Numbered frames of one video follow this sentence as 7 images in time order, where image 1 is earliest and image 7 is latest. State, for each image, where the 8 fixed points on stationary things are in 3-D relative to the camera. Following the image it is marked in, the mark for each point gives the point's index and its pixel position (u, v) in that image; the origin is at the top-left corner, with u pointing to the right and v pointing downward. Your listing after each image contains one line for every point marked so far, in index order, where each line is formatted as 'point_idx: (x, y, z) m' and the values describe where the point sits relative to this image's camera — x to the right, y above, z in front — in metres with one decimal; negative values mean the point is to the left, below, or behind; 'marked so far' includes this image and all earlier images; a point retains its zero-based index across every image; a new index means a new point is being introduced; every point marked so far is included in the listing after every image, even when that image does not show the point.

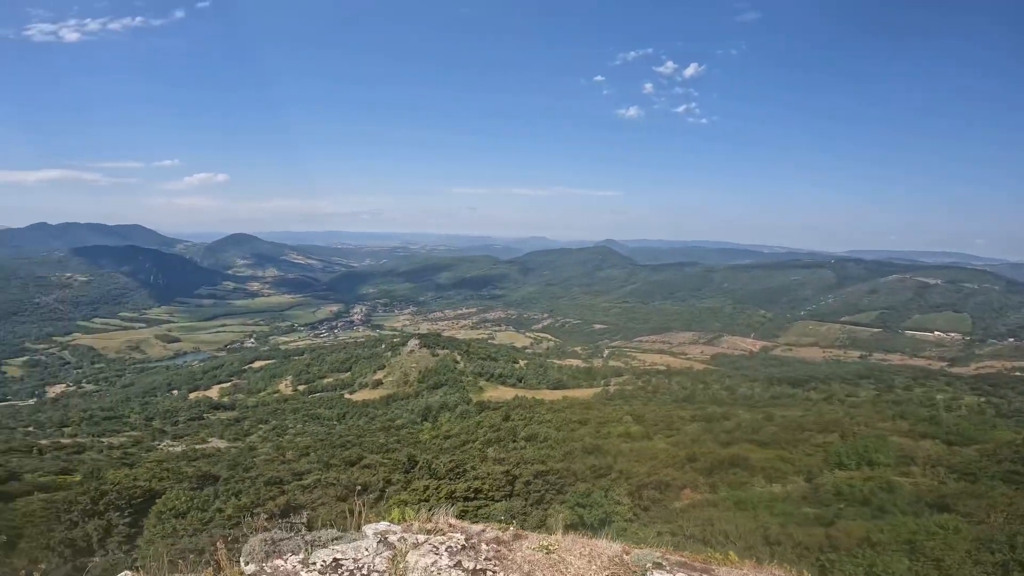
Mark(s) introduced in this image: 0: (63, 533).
0: (-12.6, -6.9, +16.4) m
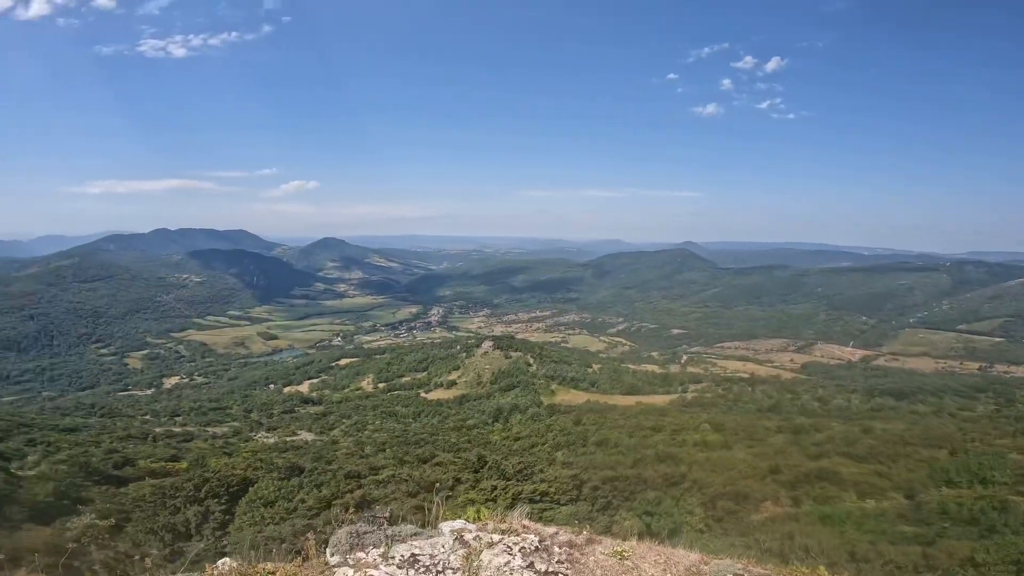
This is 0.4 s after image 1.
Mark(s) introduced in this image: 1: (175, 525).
0: (-10.4, -6.9, +18.1) m
1: (-10.0, -6.8, +17.5) m
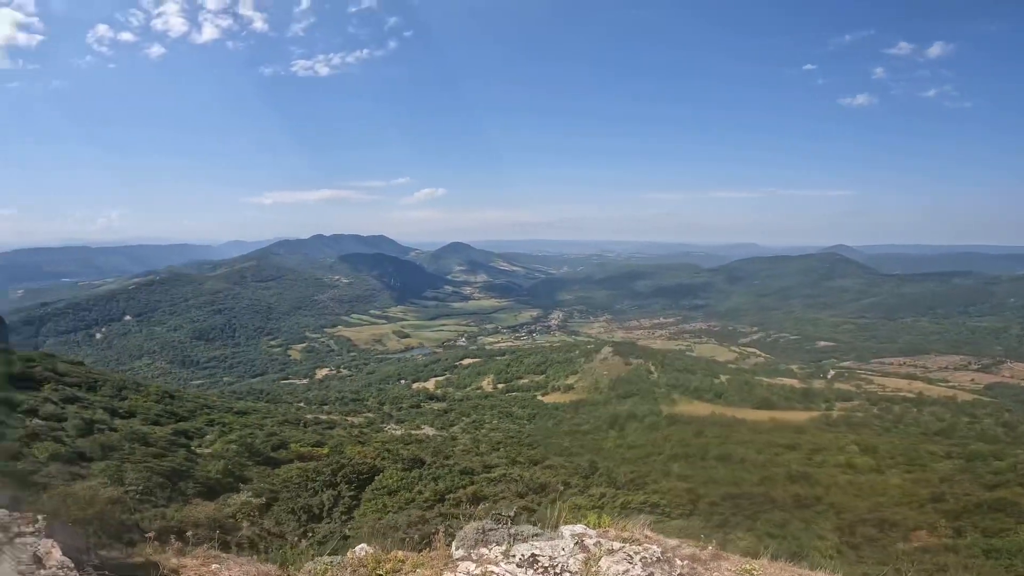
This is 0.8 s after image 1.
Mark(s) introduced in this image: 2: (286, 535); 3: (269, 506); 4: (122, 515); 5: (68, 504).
0: (-6.8, -6.9, +20.2) m
1: (-6.5, -6.8, +19.5) m
2: (-5.4, -5.8, +14.4) m
3: (-7.3, -6.5, +18.3) m
4: (-8.5, -5.0, +13.6) m
5: (-8.8, -4.4, +12.6) m
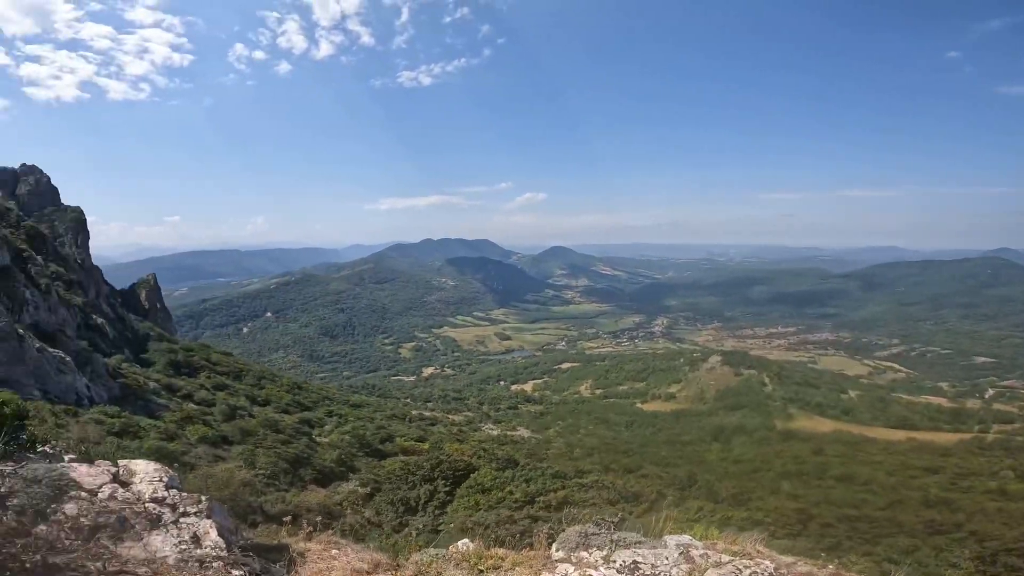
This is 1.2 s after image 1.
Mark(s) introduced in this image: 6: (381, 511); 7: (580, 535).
0: (-3.7, -7.0, +21.5) m
1: (-3.5, -7.0, +20.7) m
2: (-3.3, -5.9, +15.5) m
3: (-4.5, -6.6, +19.7) m
4: (-6.4, -5.1, +15.3) m
5: (-7.0, -4.5, +14.3) m
6: (-3.8, -6.3, +17.7) m
7: (+0.9, -4.0, +10.0) m
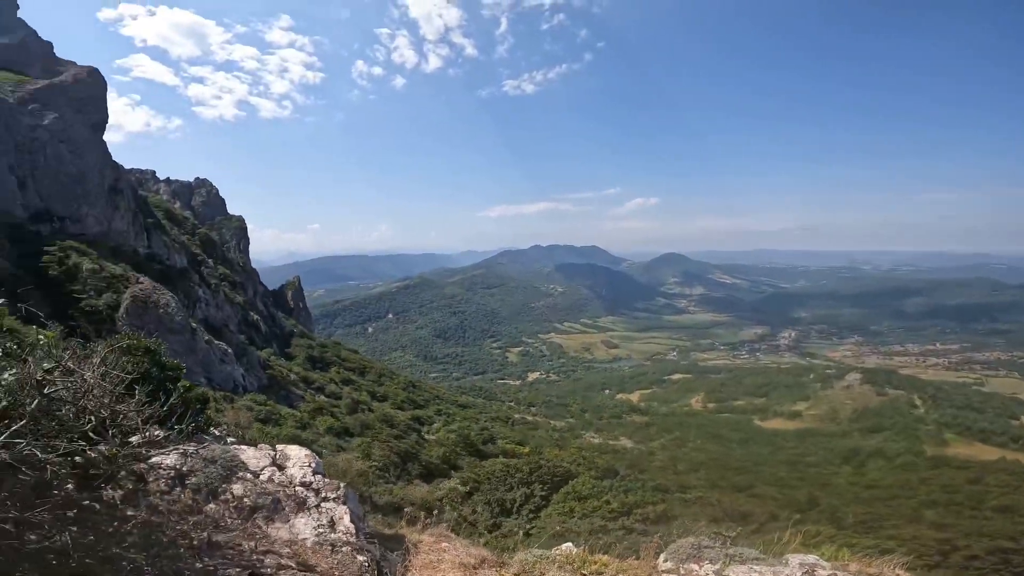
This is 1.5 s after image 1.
0: (-0.3, -7.2, +21.8) m
1: (-0.3, -7.2, +21.1) m
2: (-1.0, -6.0, +15.9) m
3: (-1.4, -6.7, +20.2) m
4: (-4.1, -5.2, +16.3) m
5: (-4.7, -4.5, +15.4) m
6: (-1.0, -6.5, +18.1) m
7: (+2.3, -4.1, +9.7) m
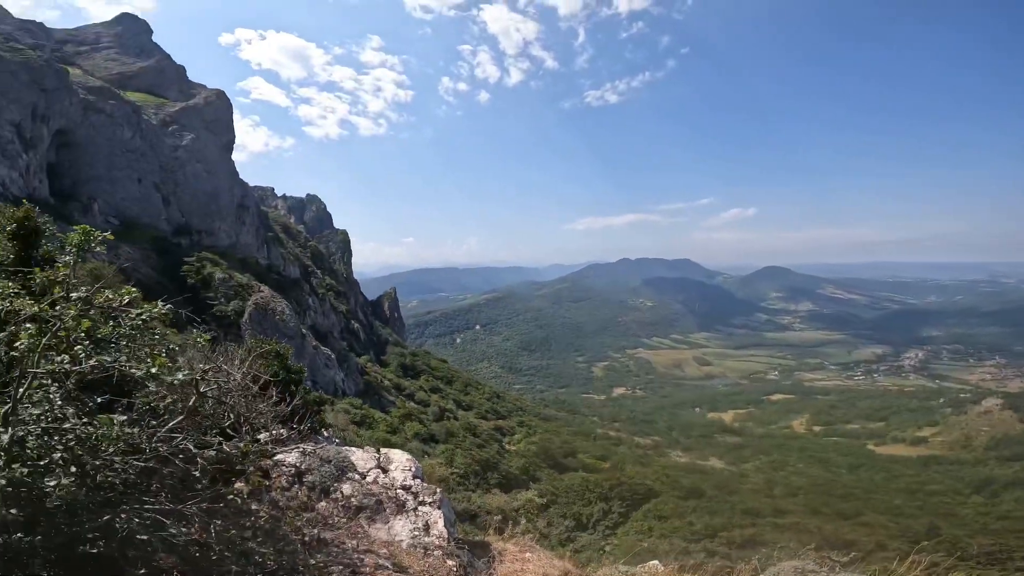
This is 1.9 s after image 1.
0: (+2.4, -7.6, +21.5) m
1: (+2.4, -7.5, +20.8) m
2: (+1.0, -6.3, +15.7) m
3: (+1.1, -7.1, +20.1) m
4: (-2.0, -5.4, +16.6) m
5: (-2.8, -4.8, +15.8) m
6: (+1.2, -6.8, +18.0) m
7: (+3.3, -4.3, +9.2) m
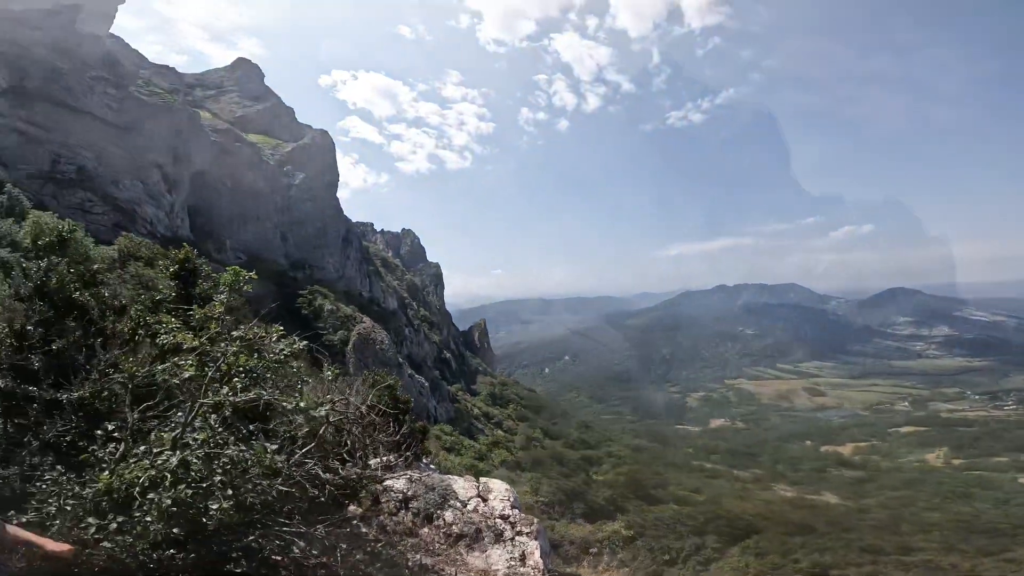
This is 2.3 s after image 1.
0: (+5.3, -8.4, +20.6) m
1: (+5.2, -8.3, +19.9) m
2: (+3.0, -6.9, +15.1) m
3: (+3.8, -7.9, +19.4) m
4: (+0.2, -6.1, +16.4) m
5: (-0.7, -5.4, +15.8) m
6: (+3.6, -7.5, +17.3) m
7: (+4.4, -4.5, +8.4) m
